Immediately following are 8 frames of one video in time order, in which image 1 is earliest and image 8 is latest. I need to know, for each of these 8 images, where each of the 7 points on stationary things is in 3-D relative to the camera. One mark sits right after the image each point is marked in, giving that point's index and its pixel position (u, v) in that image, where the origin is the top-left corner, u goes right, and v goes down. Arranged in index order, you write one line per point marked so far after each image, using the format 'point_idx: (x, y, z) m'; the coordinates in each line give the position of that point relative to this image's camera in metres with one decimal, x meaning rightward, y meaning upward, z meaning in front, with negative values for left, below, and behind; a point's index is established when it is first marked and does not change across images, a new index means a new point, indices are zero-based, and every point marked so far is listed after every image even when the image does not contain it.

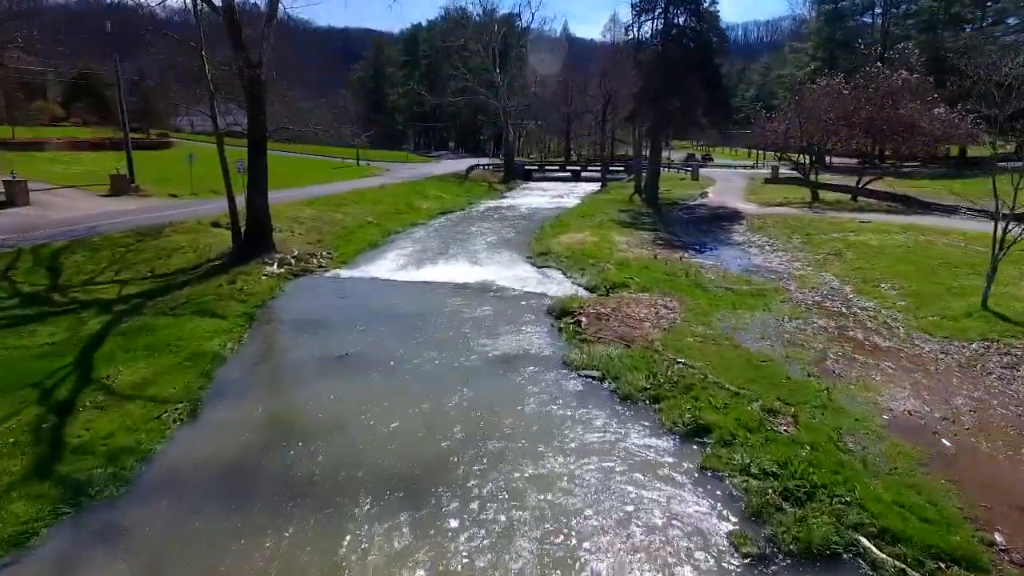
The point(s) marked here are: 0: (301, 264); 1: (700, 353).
0: (-6.6, +0.6, +18.1) m
1: (+3.2, -1.1, +9.8) m
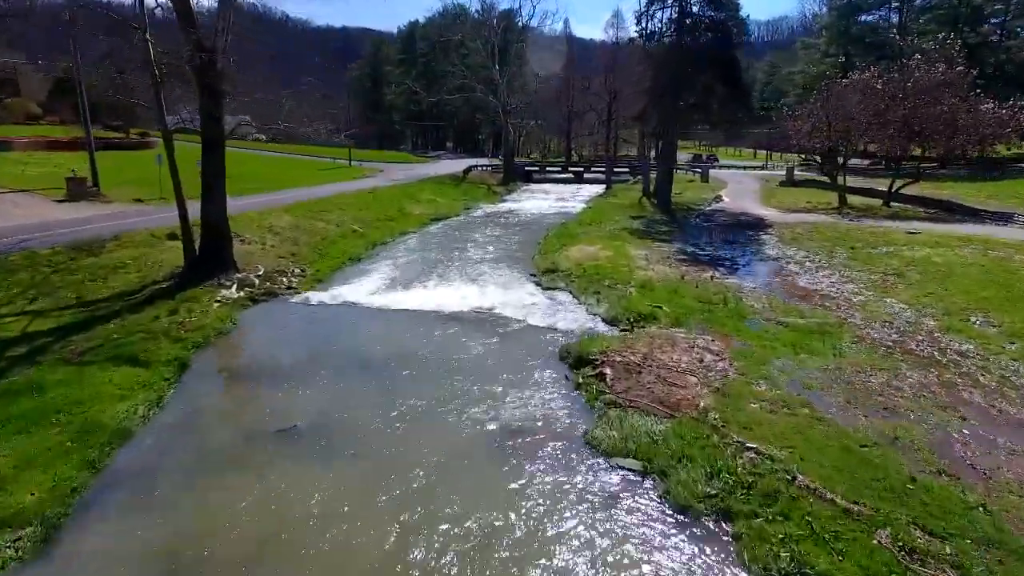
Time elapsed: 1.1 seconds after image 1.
0: (-6.6, 0.0, +15.4) m
1: (+3.2, -1.8, +7.1) m
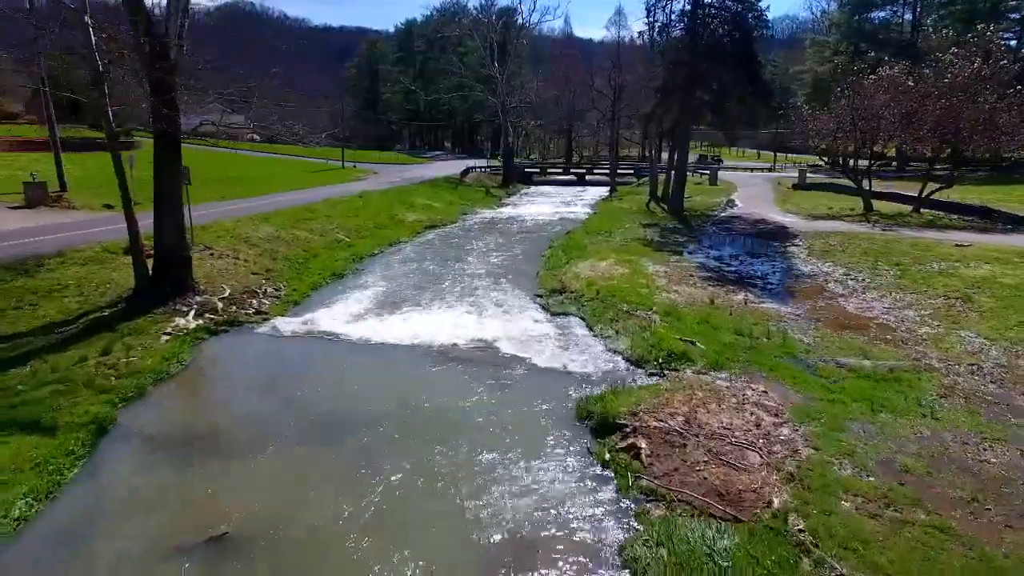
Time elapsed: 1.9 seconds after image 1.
0: (-6.5, -0.6, +13.3) m
1: (+3.3, -2.4, +5.1) m
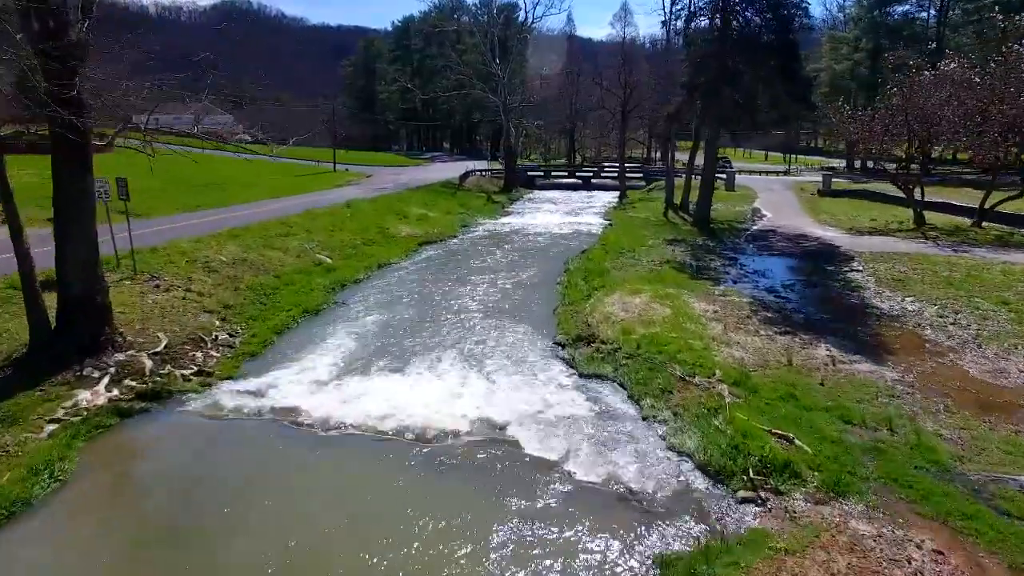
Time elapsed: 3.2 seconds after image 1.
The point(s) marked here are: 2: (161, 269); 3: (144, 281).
0: (-6.2, -1.6, +10.2) m
1: (+3.6, -3.3, +1.9) m
2: (-9.3, +0.5, +15.4) m
3: (-9.2, +0.2, +14.5) m
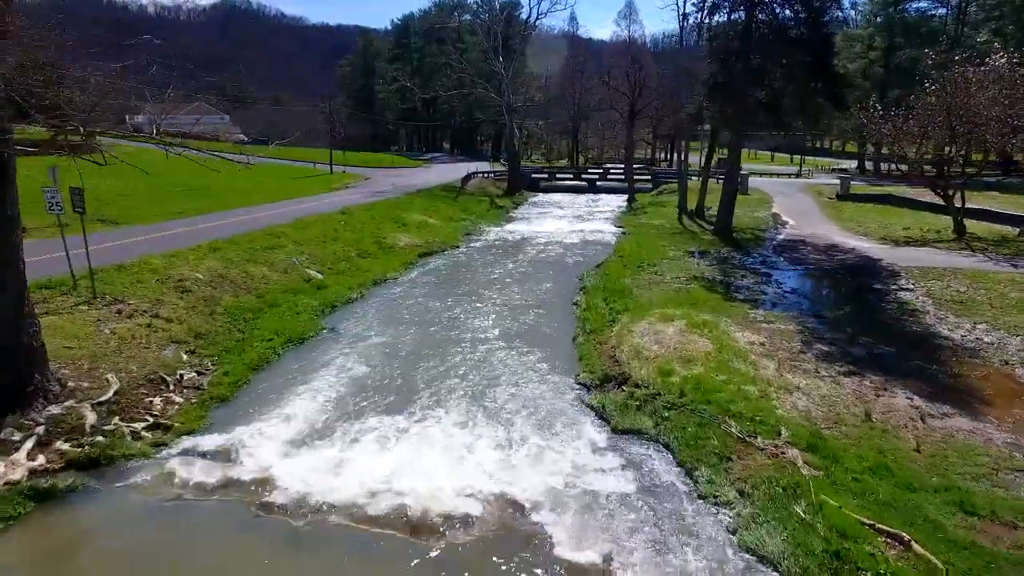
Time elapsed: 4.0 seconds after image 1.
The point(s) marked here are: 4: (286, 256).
0: (-5.9, -2.2, +8.3) m
1: (+3.9, -3.9, +0.1) m
2: (-9.0, -0.1, +13.5) m
3: (-8.9, -0.4, +12.6) m
4: (-7.2, +1.0, +18.3) m
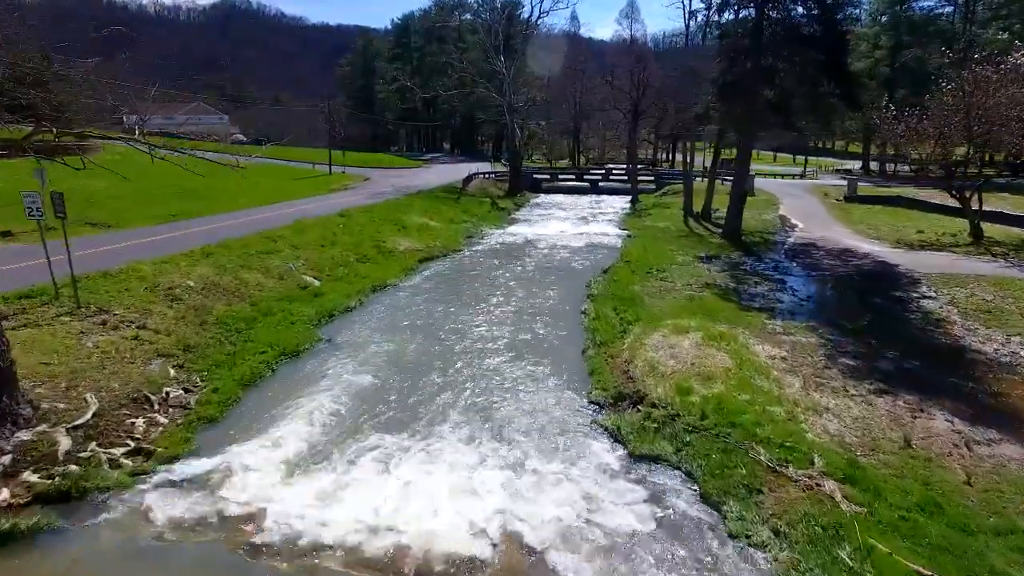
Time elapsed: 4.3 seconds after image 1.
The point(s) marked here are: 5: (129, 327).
0: (-5.8, -2.4, +7.7) m
1: (+4.0, -4.1, -0.6) m
2: (-8.9, -0.3, +12.9) m
3: (-8.8, -0.6, +11.9) m
4: (-7.0, +0.8, +17.7) m
5: (-8.0, -0.8, +12.0) m
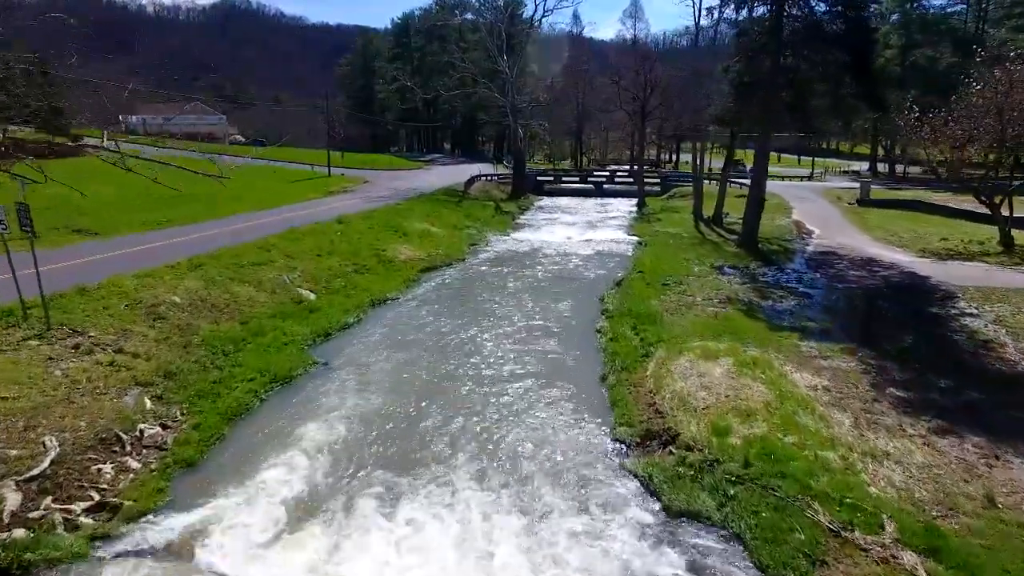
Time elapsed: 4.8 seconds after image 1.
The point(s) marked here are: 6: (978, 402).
0: (-5.5, -2.8, +6.6) m
1: (+4.3, -4.5, -1.7) m
2: (-8.6, -0.7, +11.8) m
3: (-8.5, -1.0, +10.9) m
4: (-6.8, +0.4, +16.6) m
5: (-7.8, -1.2, +11.0) m
6: (+7.6, -1.9, +9.4) m
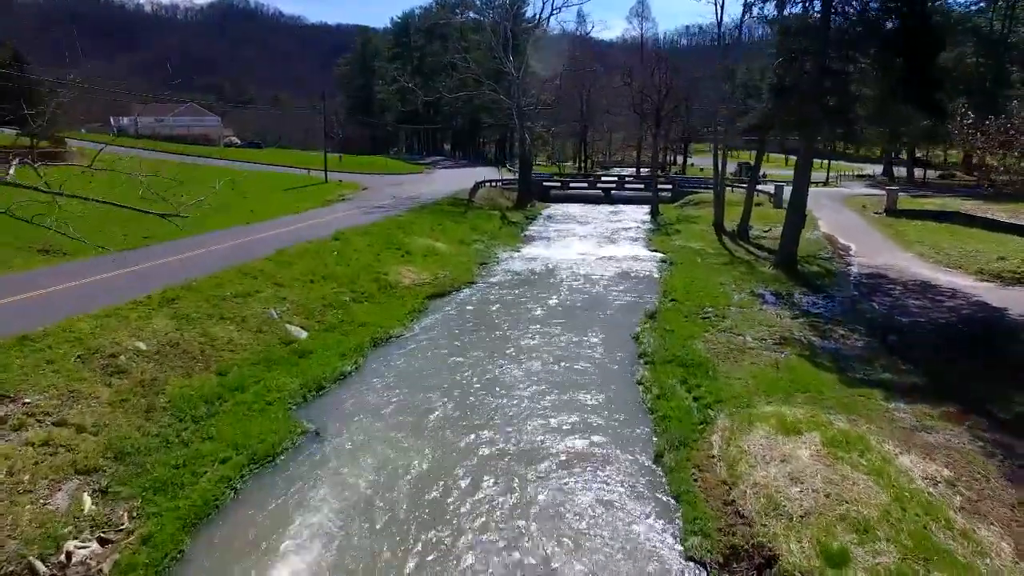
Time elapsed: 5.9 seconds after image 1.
0: (-5.0, -3.6, +4.5) m
1: (+4.8, -5.4, -3.8) m
2: (-8.1, -1.6, +9.7) m
3: (-8.0, -1.9, +8.7) m
4: (-6.3, -0.5, +14.5) m
5: (-7.2, -2.1, +8.8) m
6: (+8.2, -2.8, +7.3) m
